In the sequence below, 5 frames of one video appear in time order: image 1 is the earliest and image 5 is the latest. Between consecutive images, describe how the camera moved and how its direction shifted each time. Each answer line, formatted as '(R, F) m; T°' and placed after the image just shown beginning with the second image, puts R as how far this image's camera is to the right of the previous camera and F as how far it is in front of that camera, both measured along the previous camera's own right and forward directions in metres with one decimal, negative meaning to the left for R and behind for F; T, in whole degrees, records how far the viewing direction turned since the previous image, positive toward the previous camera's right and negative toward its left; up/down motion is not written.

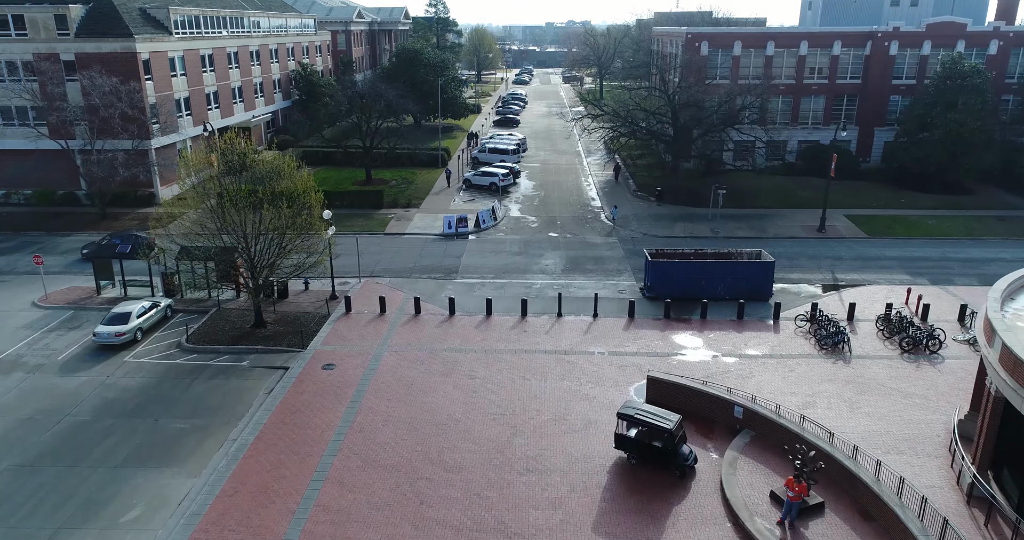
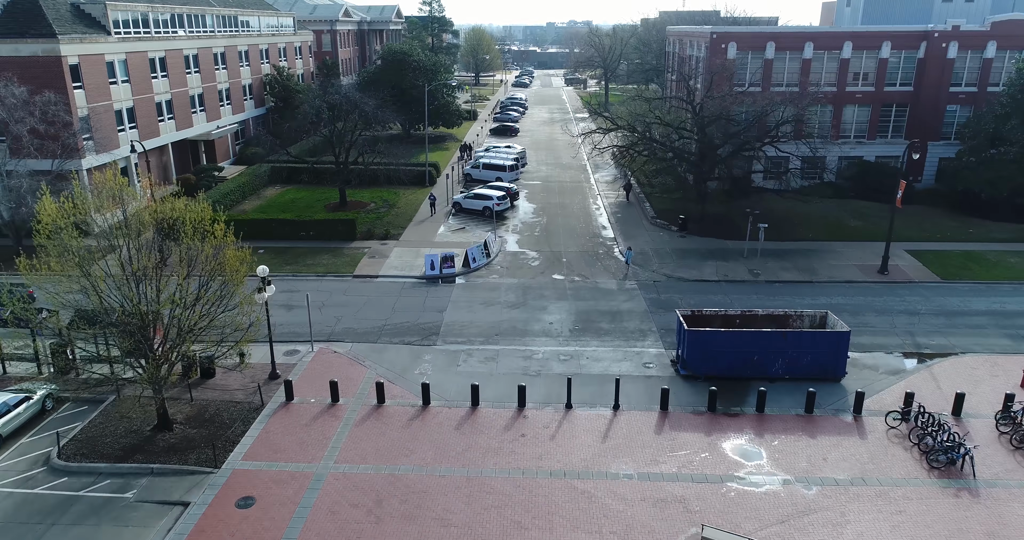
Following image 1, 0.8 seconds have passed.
(+0.2, +6.2) m; 0°
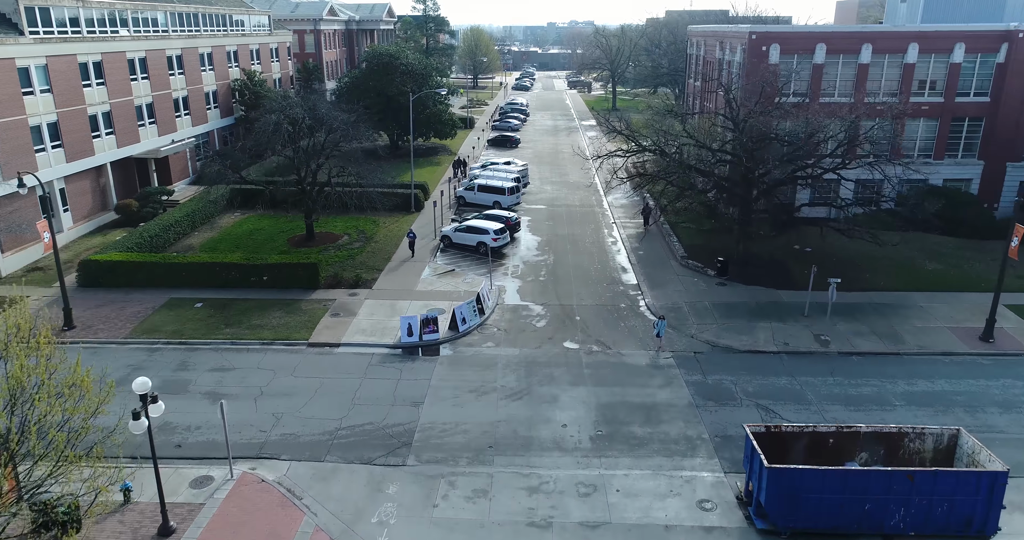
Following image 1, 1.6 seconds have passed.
(0.0, +6.4) m; 0°
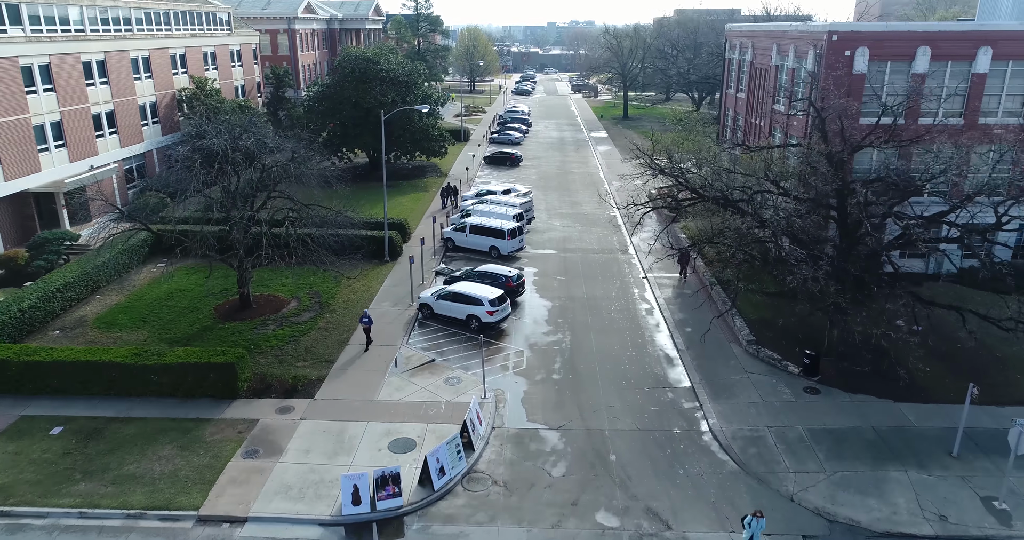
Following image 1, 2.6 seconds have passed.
(-0.1, +8.2) m; 0°
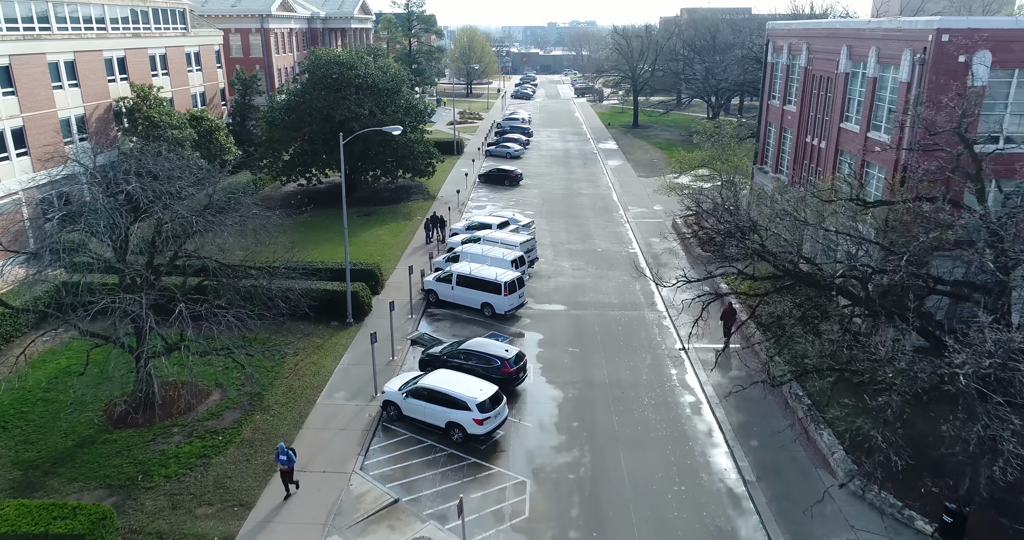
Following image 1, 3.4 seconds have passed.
(+0.1, +6.5) m; 0°
